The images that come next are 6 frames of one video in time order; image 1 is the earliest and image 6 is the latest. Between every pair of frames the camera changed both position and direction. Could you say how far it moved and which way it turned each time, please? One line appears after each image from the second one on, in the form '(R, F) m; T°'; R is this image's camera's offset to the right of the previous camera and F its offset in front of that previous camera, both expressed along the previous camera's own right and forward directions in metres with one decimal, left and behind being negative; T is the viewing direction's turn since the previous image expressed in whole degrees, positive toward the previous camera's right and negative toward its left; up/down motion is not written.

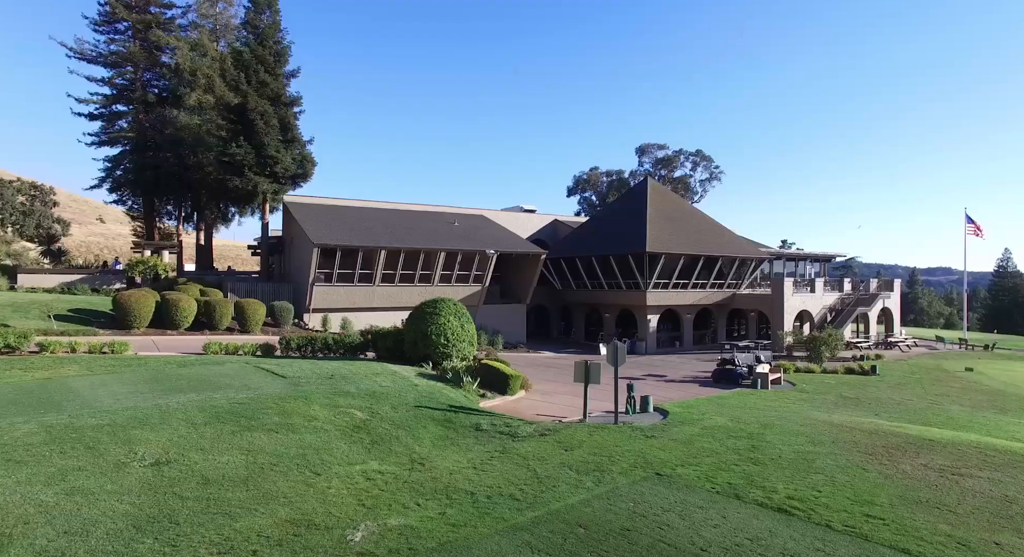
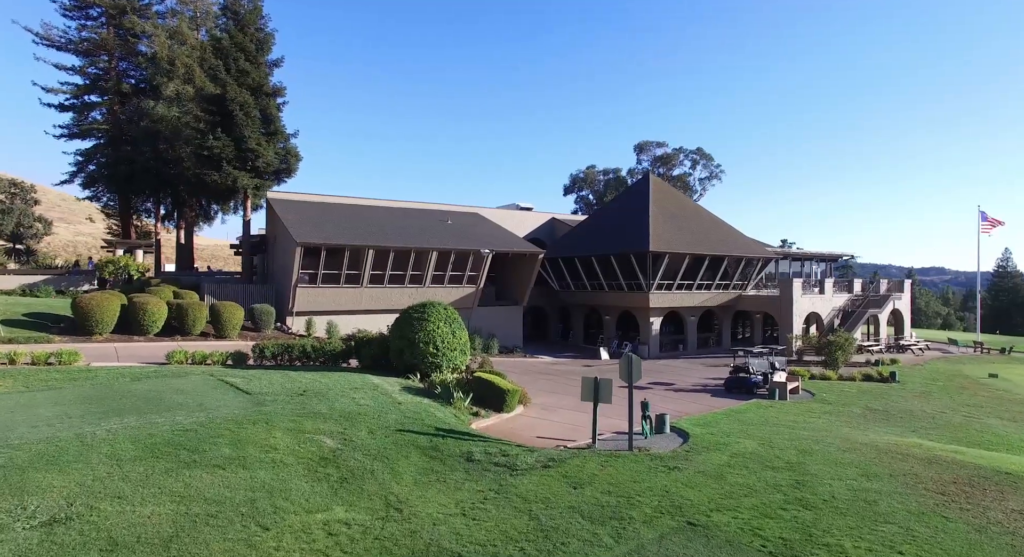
(0.0, +1.8) m; 0°
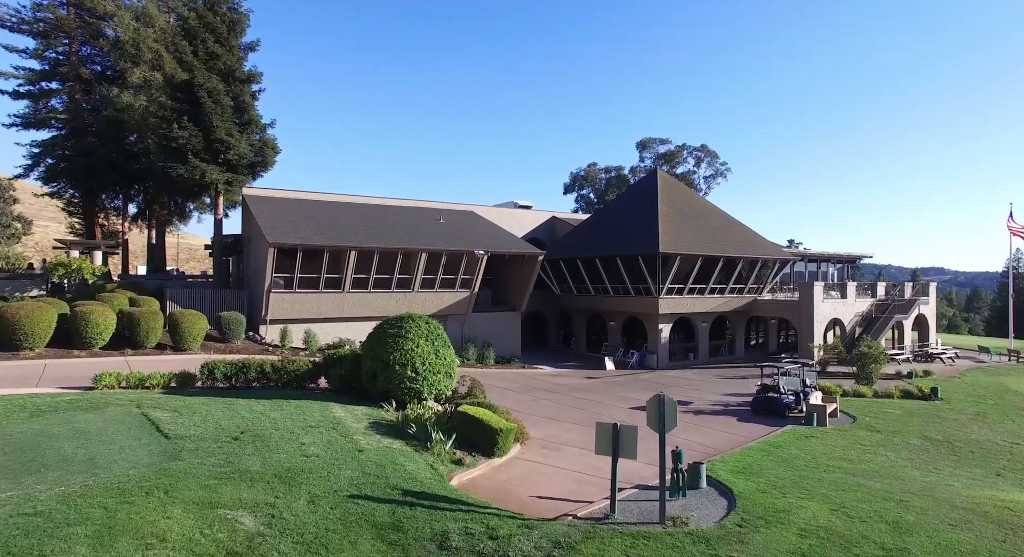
(+0.1, +2.9) m; 0°
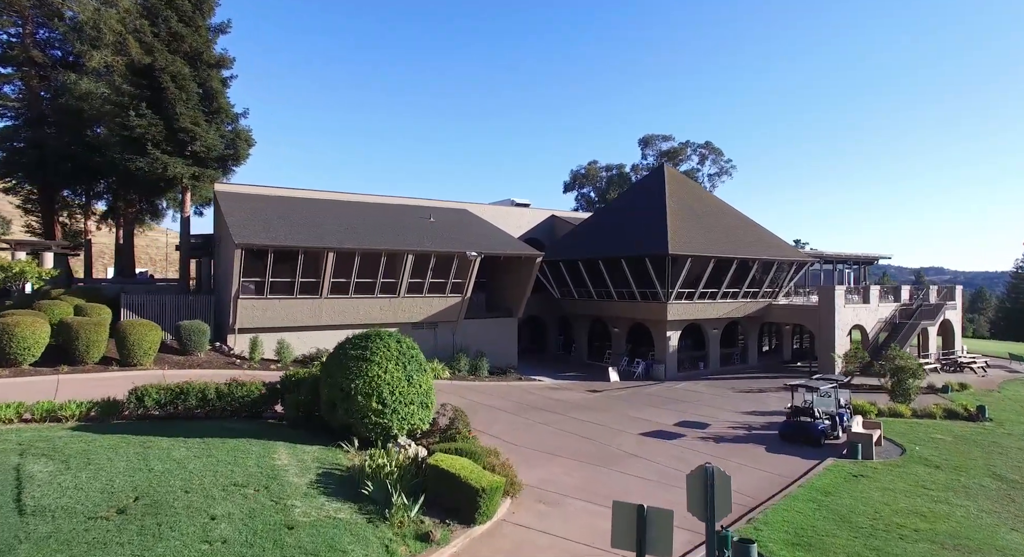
(+0.2, +2.7) m; 0°
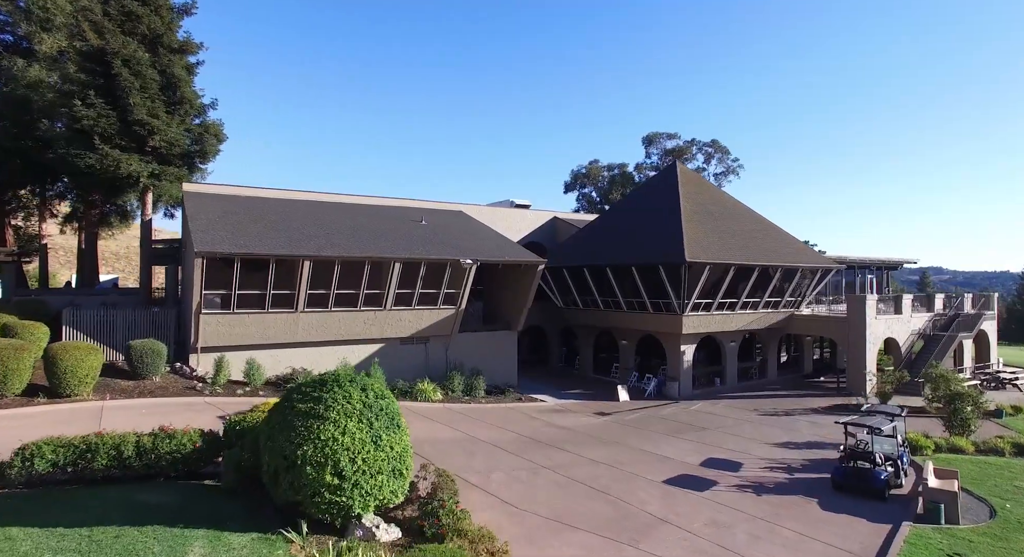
(0.0, +2.9) m; 0°
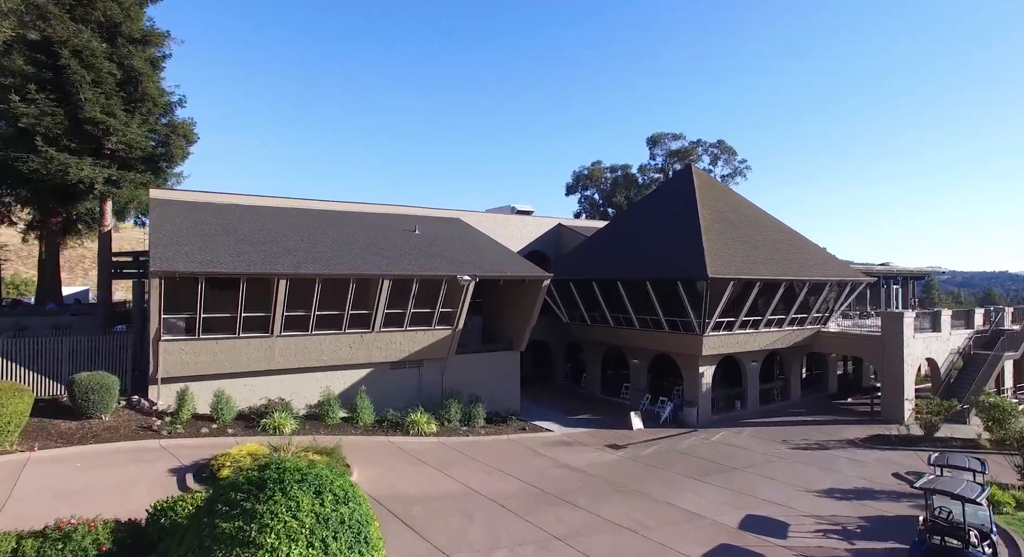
(-0.1, +2.7) m; 0°
